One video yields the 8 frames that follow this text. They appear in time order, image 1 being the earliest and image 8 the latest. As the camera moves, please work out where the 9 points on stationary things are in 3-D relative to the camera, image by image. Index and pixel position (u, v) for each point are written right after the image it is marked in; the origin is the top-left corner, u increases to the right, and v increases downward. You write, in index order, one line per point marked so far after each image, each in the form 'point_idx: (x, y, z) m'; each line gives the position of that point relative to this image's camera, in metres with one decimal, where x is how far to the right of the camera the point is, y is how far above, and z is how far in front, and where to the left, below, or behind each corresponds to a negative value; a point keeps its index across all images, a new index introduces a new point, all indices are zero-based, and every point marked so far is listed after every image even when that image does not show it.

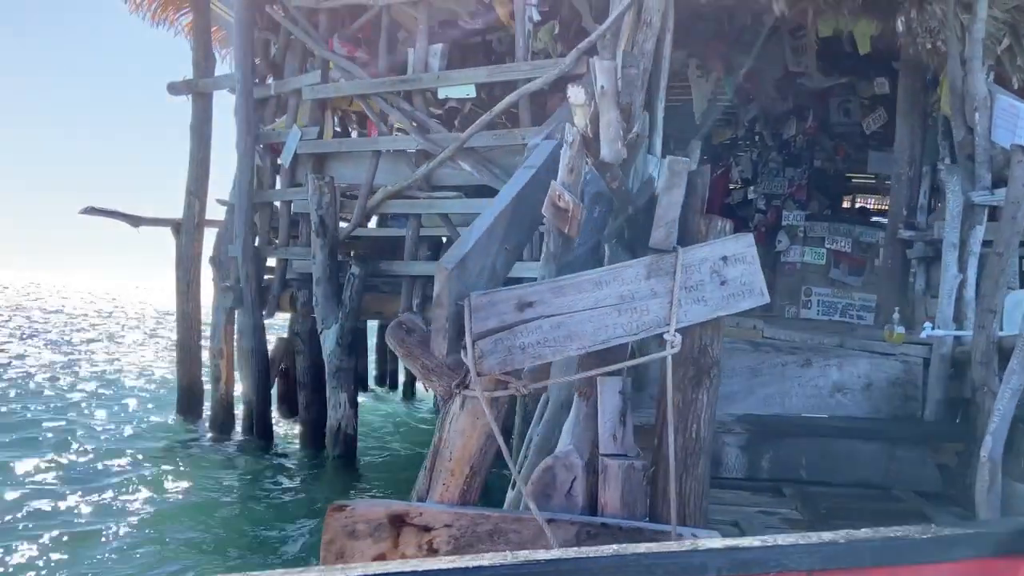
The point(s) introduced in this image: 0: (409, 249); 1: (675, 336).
0: (-0.9, +0.4, +7.1) m
1: (+0.6, -0.2, +2.8) m
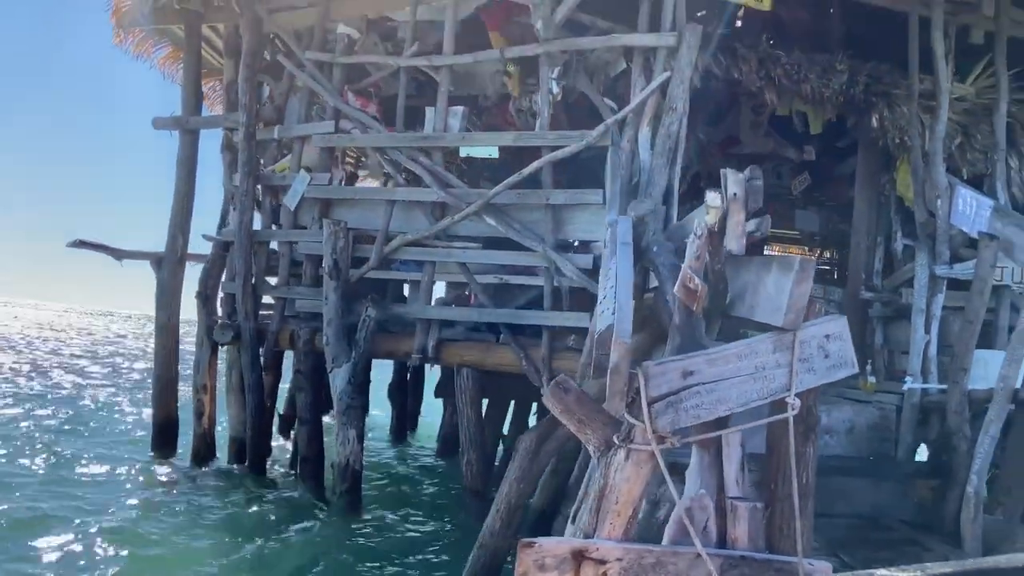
0: (-0.8, 0.0, +7.5) m
1: (+1.2, -0.5, +3.4) m
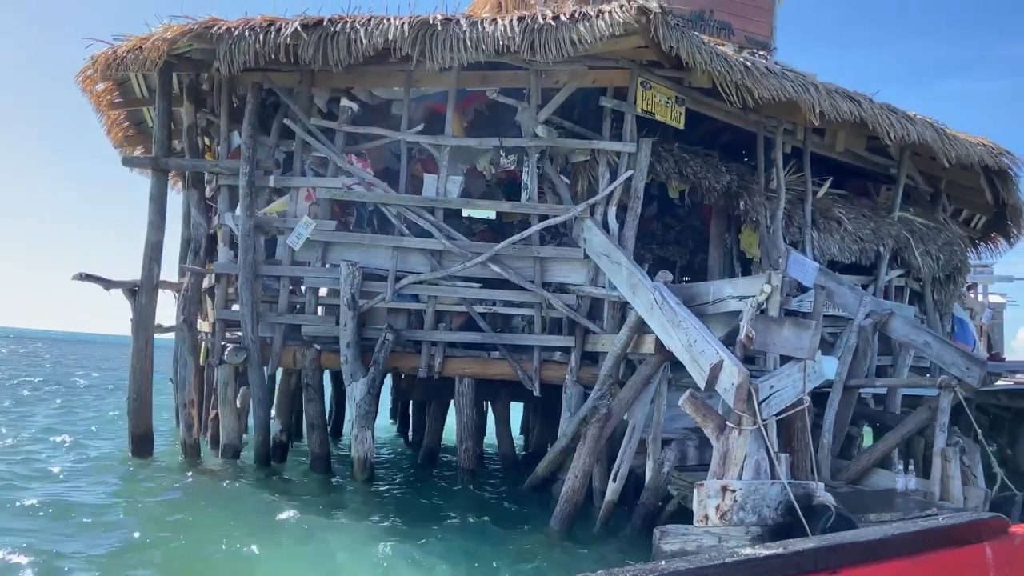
0: (-1.0, -0.4, +9.6) m
1: (+2.4, -0.9, +6.4) m
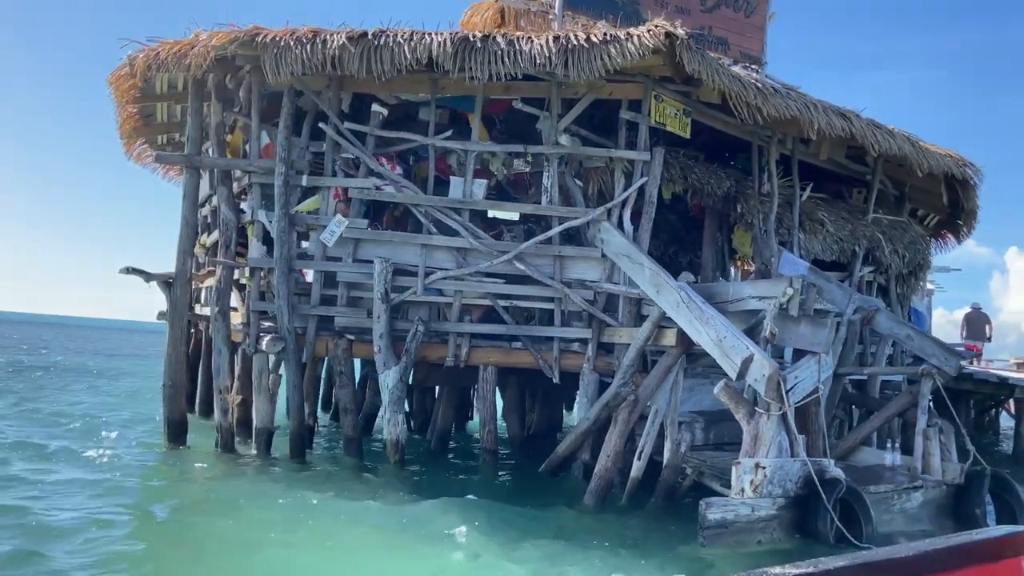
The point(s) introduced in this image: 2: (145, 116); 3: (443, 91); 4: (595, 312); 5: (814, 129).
0: (-0.7, -0.3, +10.2) m
1: (+2.9, -0.9, +7.4) m
2: (-6.1, +2.9, +13.1) m
3: (-0.9, +2.6, +10.3) m
4: (+1.0, -0.3, +9.9) m
5: (+3.7, +2.0, +9.7) m
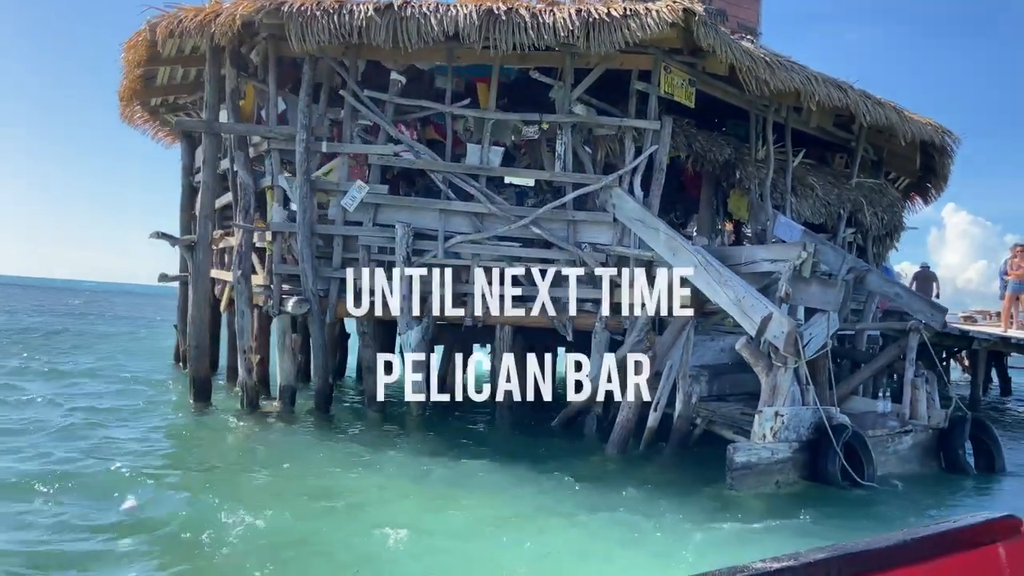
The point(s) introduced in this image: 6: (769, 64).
0: (-0.5, +0.2, +10.7) m
1: (+3.3, -0.6, +8.1) m
2: (-6.1, +3.5, +13.1) m
3: (-0.7, +3.1, +10.6) m
4: (+1.3, +0.2, +10.4) m
5: (+4.0, +2.5, +10.3) m
6: (+3.2, +2.8, +9.7) m
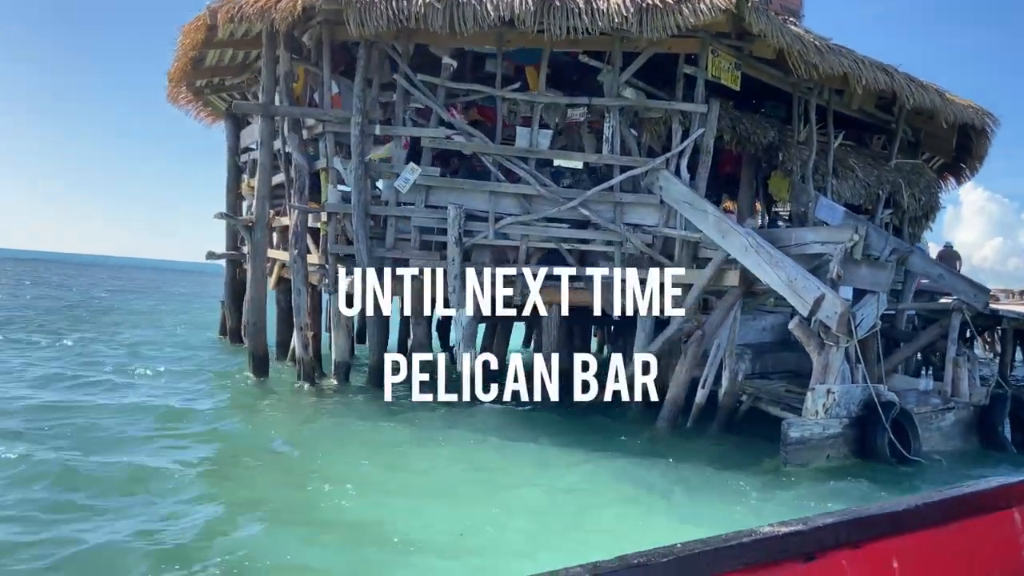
0: (+0.2, +0.5, +11.0) m
1: (+3.9, -0.4, +8.4) m
2: (-5.4, +3.9, +13.4) m
3: (-0.1, +3.4, +10.8) m
4: (+1.9, +0.5, +10.7) m
5: (+4.6, +2.7, +10.5) m
6: (+3.8, +3.0, +9.8) m
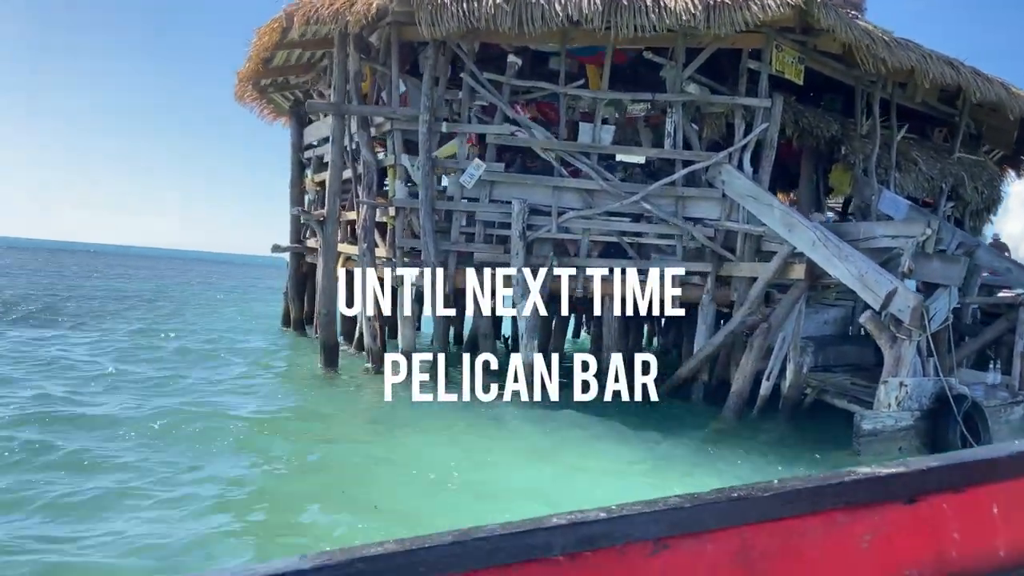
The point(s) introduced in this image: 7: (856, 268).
0: (+1.1, +0.6, +11.2) m
1: (+4.7, -0.3, +8.4) m
2: (-4.3, +4.0, +13.8) m
3: (+0.8, +3.4, +11.0) m
4: (+2.8, +0.6, +10.8) m
5: (+5.5, +2.8, +10.4) m
6: (+4.7, +3.1, +9.8) m
7: (+3.7, +0.2, +8.5) m
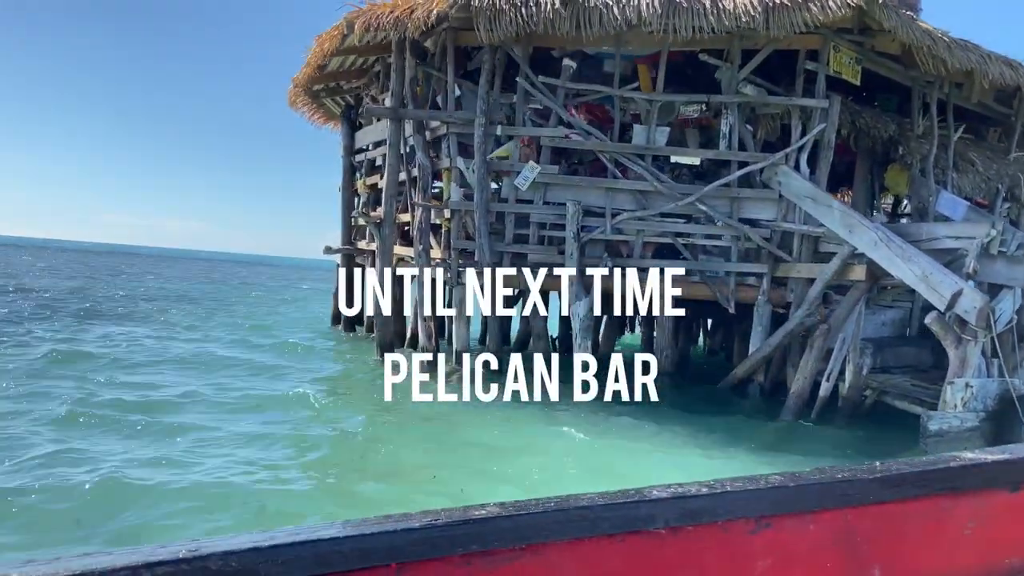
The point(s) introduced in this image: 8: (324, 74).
0: (+1.9, +0.5, +11.3) m
1: (+5.3, -0.3, +8.3) m
2: (-3.4, +4.0, +14.1) m
3: (+1.6, +3.4, +11.0) m
4: (+3.6, +0.5, +10.8) m
5: (+6.3, +2.8, +10.3) m
6: (+5.4, +3.1, +9.7) m
7: (+4.4, +0.2, +8.4) m
8: (-3.5, +3.9, +14.4) m
